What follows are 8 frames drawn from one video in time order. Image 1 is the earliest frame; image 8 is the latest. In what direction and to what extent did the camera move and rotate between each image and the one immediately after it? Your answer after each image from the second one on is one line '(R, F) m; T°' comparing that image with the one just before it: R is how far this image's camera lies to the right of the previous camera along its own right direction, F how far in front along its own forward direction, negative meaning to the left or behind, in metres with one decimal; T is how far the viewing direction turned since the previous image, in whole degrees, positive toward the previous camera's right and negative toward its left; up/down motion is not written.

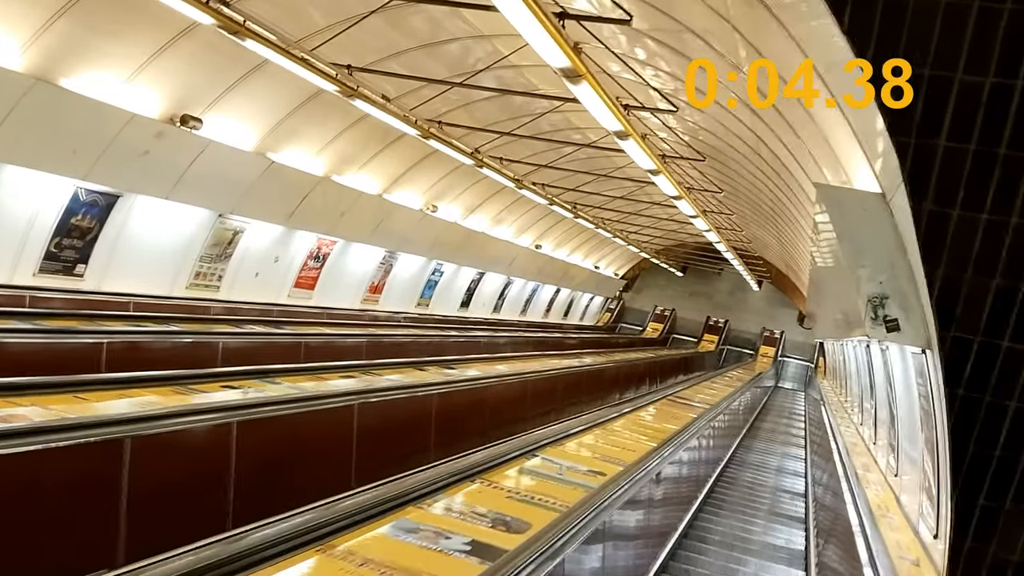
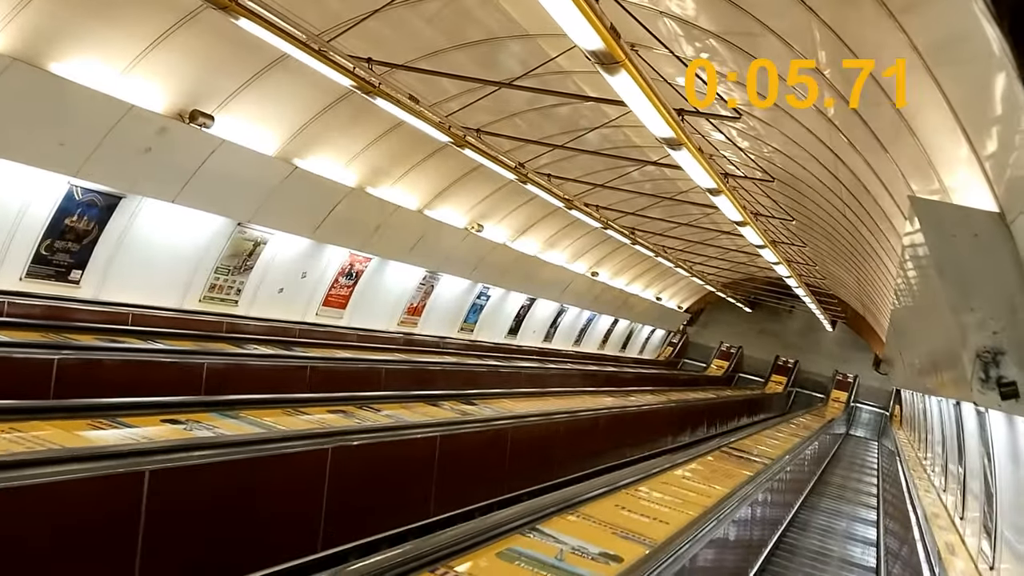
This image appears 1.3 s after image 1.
(+0.3, +1.3) m; -4°
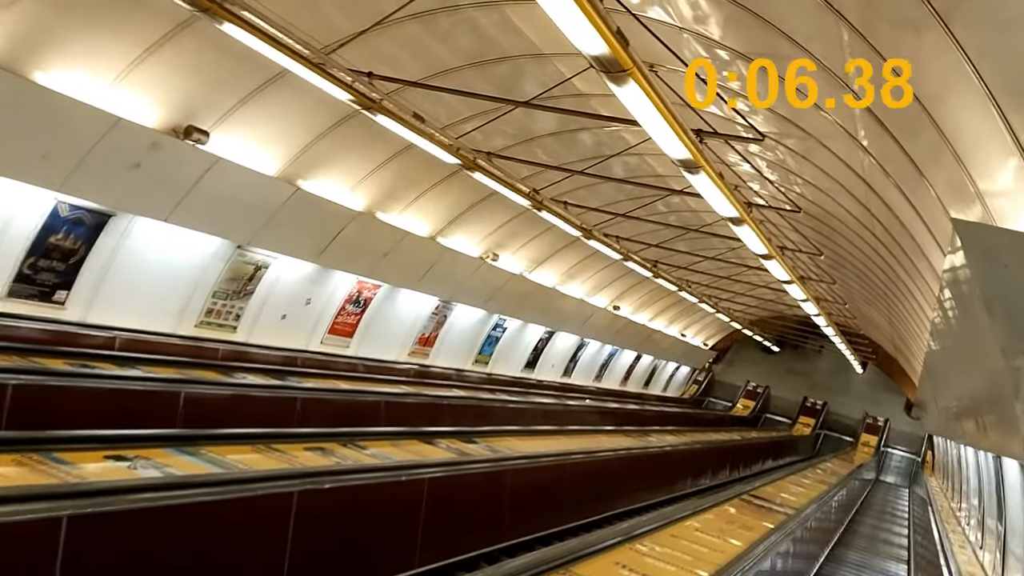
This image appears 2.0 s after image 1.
(+0.2, +0.6) m; -2°
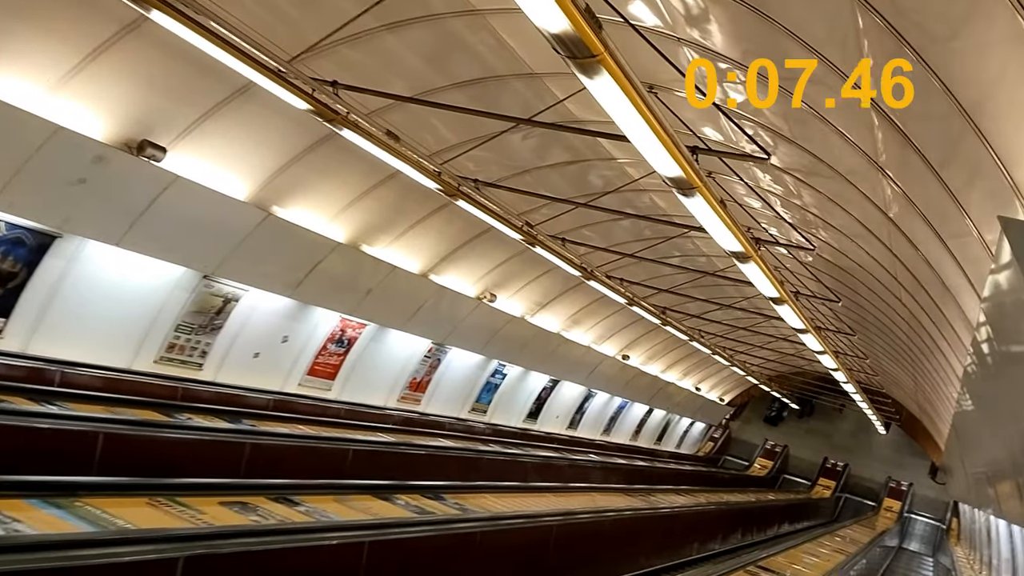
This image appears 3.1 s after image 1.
(+0.4, +0.9) m; -1°
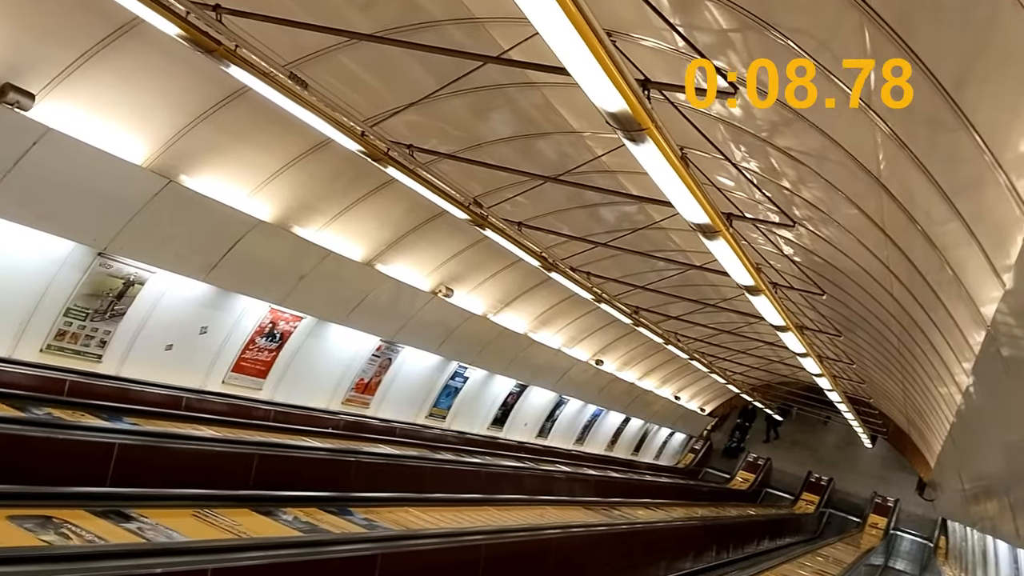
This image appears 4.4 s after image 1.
(+0.5, +1.3) m; +1°
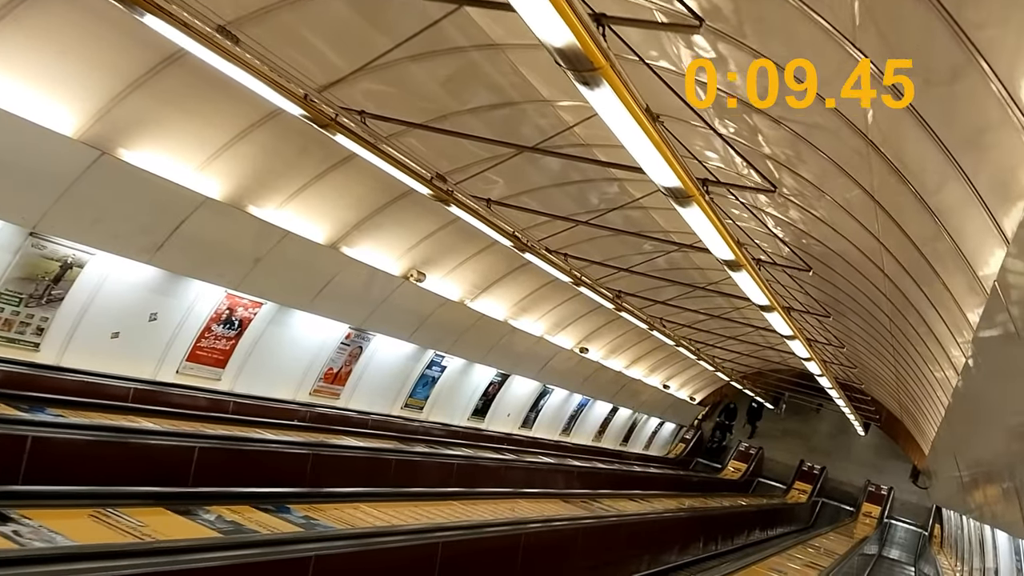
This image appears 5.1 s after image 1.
(+0.3, +0.6) m; 0°
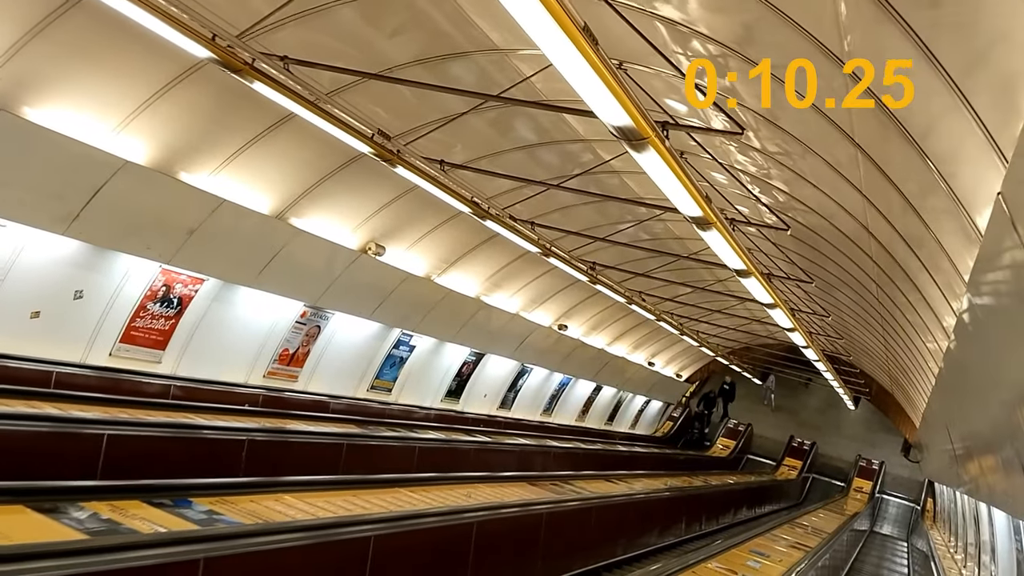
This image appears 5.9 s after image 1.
(+0.3, +0.8) m; 0°
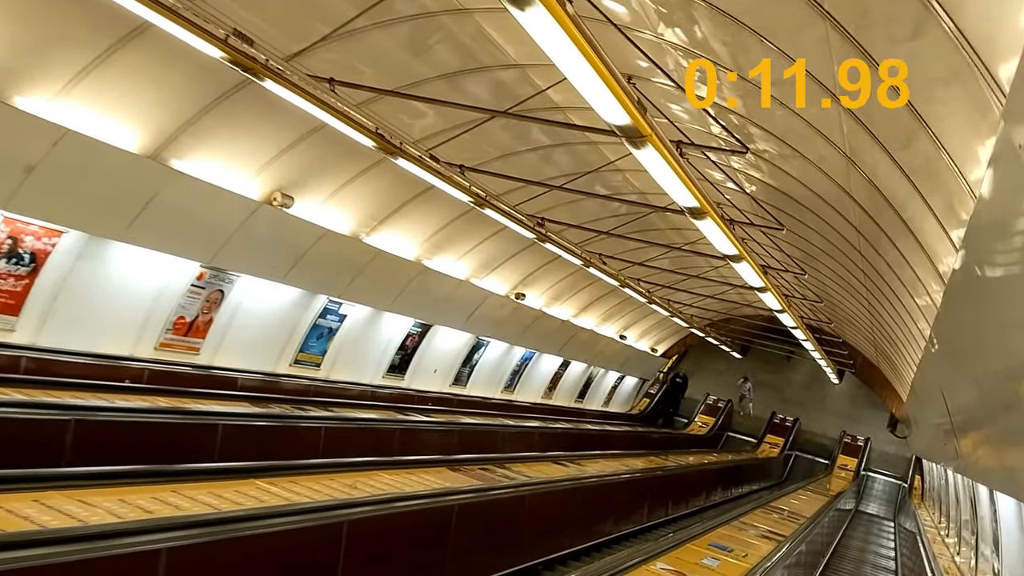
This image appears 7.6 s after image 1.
(+0.7, +1.6) m; +1°
